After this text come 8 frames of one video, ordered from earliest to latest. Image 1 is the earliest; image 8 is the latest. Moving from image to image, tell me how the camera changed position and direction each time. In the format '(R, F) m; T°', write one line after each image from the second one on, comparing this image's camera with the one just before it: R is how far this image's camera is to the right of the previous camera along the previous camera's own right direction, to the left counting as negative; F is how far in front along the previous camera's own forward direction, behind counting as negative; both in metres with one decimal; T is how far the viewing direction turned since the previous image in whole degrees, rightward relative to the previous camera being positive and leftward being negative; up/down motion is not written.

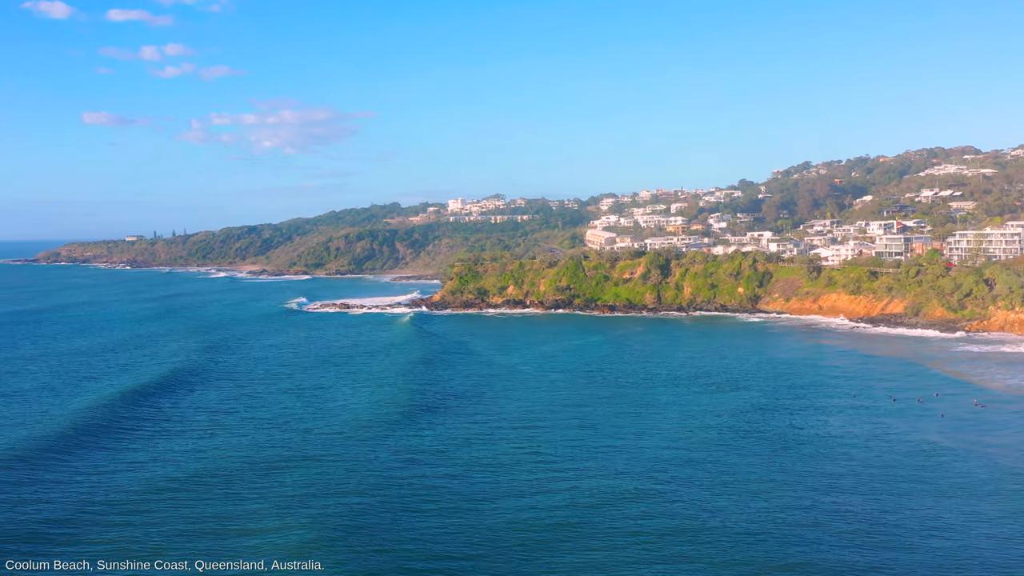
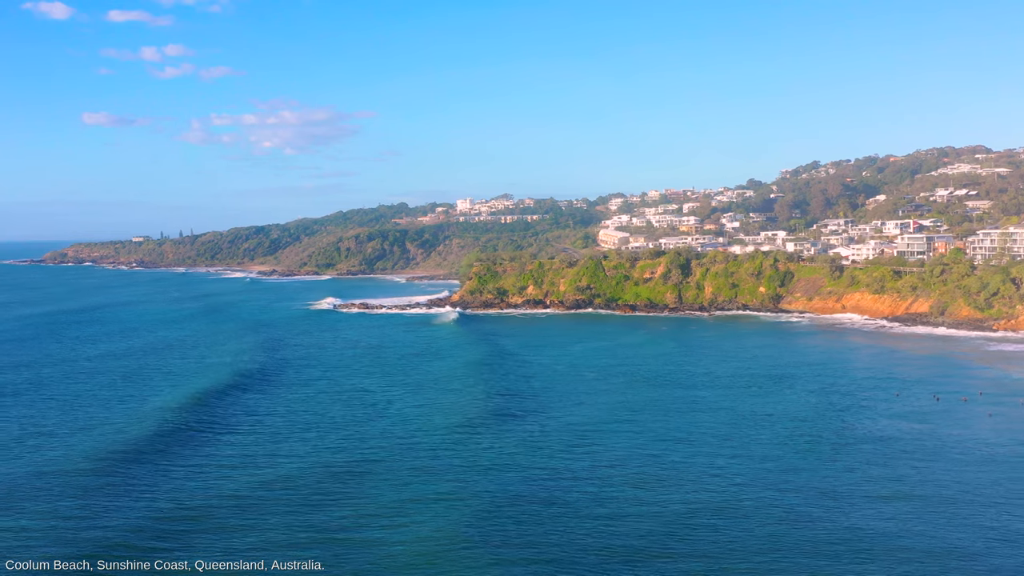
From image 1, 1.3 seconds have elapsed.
(-1.8, +0.1) m; 0°
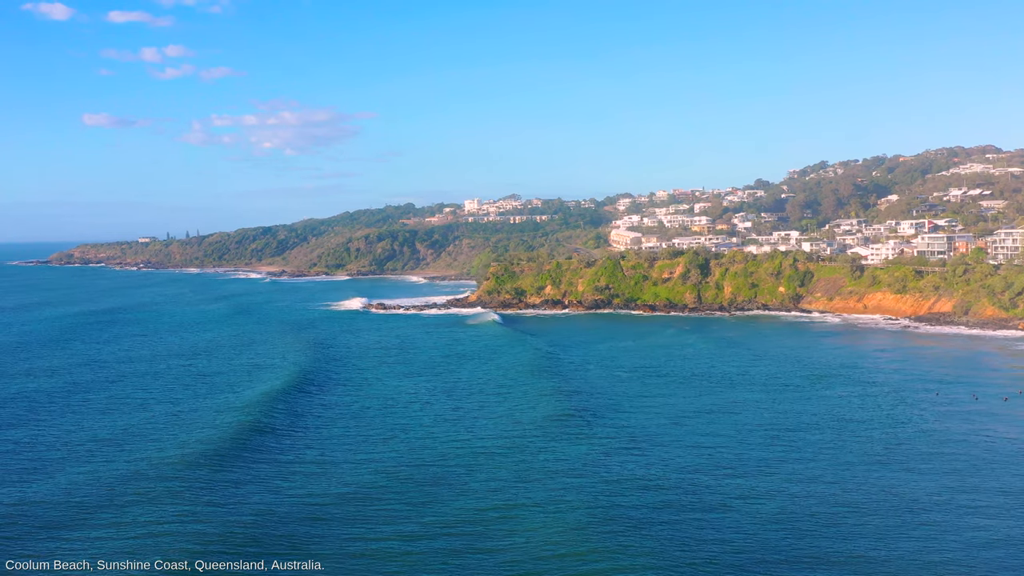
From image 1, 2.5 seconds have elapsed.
(-1.7, +0.1) m; 0°
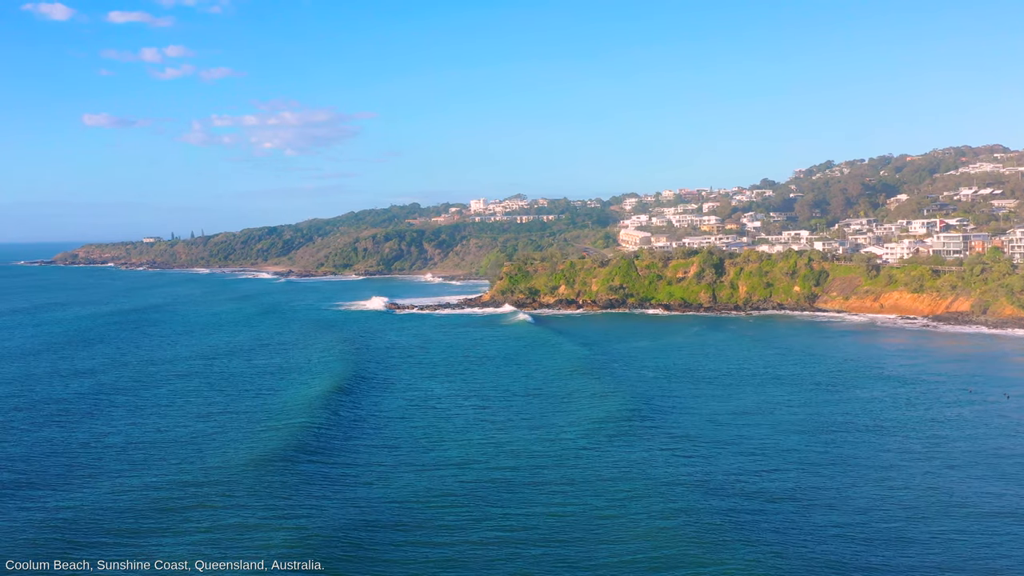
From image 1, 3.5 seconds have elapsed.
(-1.3, +0.1) m; 0°
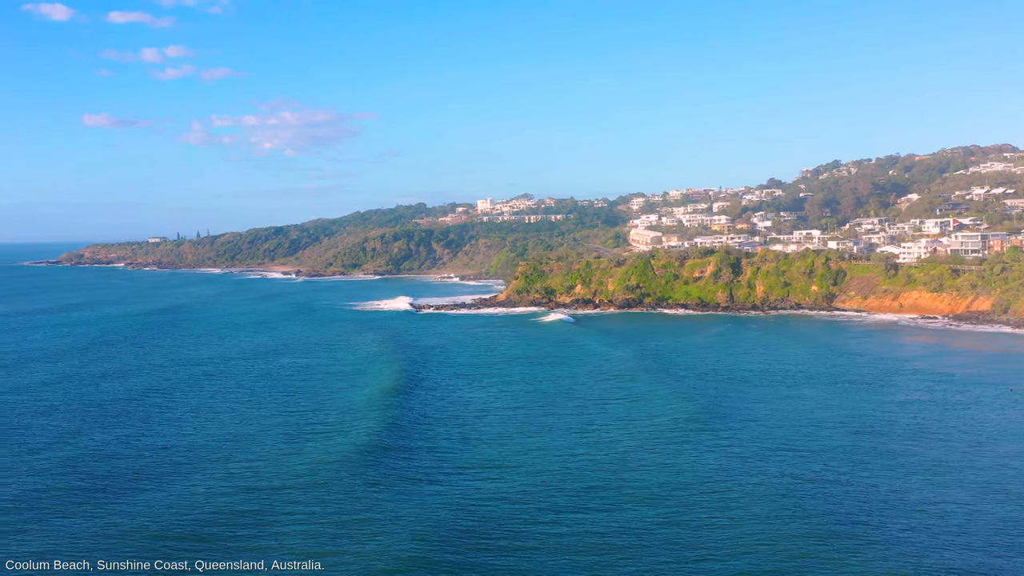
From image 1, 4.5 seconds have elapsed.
(-1.5, 0.0) m; 0°
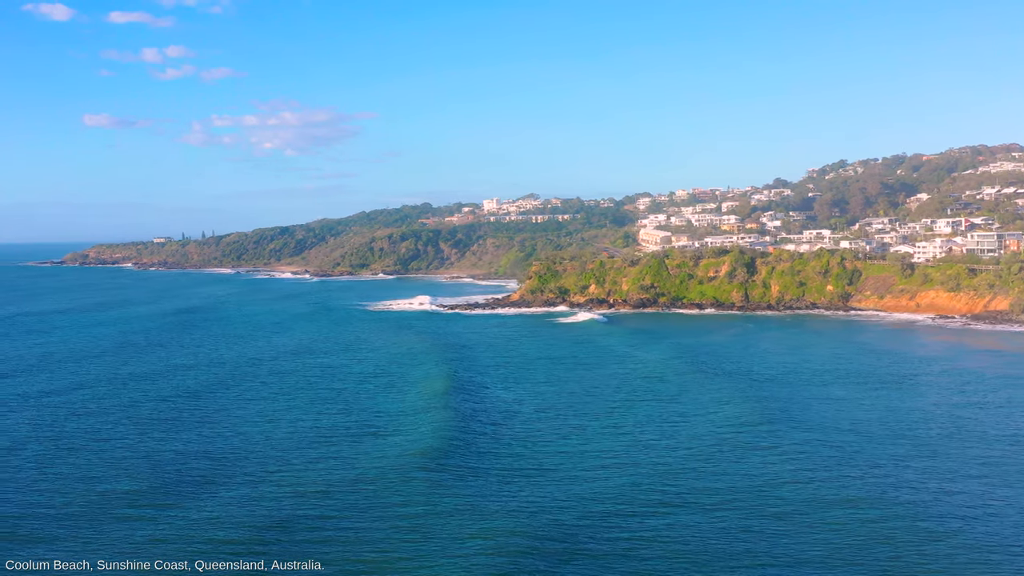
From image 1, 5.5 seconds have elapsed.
(-1.3, +0.1) m; 0°
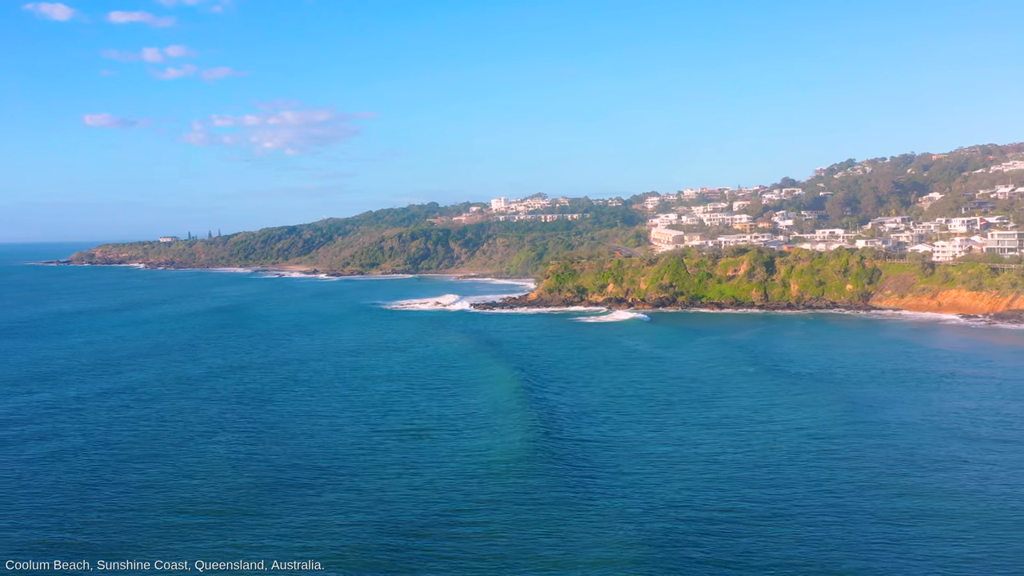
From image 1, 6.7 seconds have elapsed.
(-1.6, +0.1) m; 0°
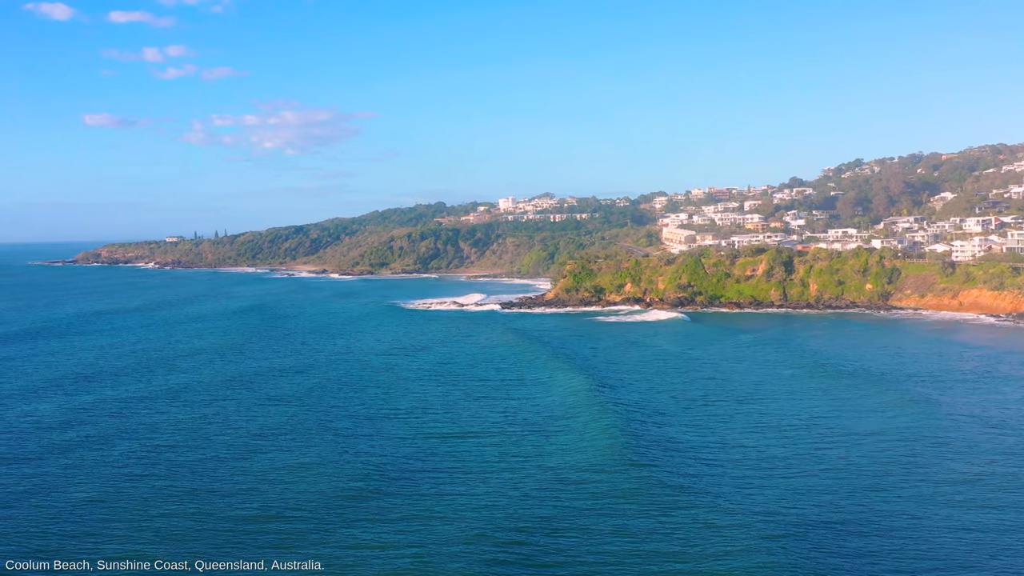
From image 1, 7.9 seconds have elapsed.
(-1.6, +0.1) m; 0°
